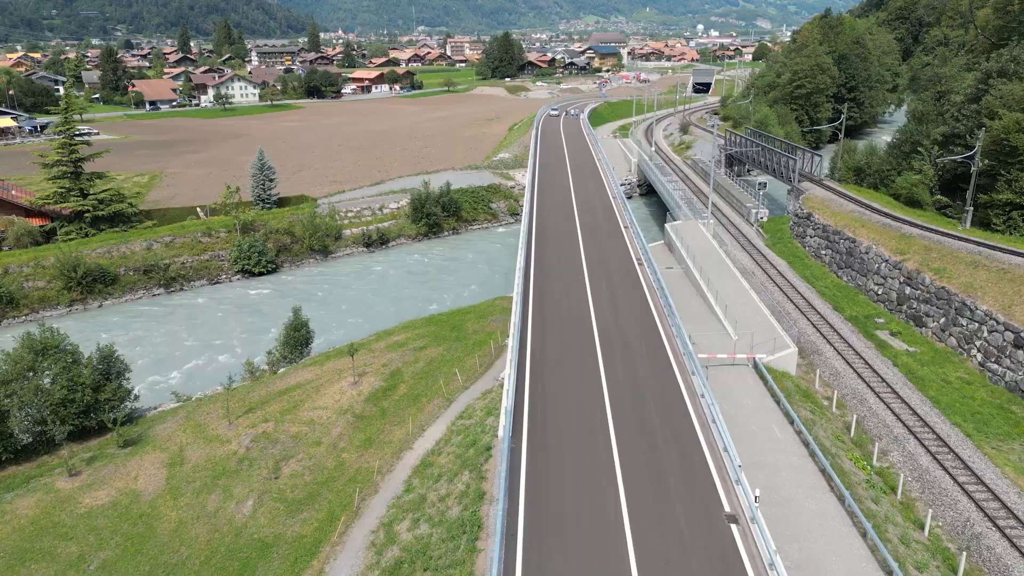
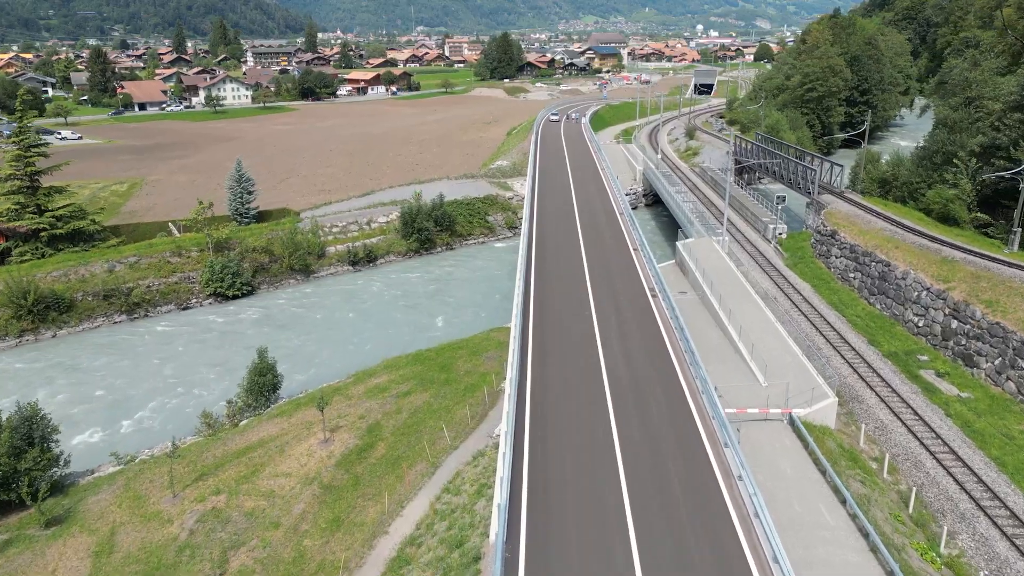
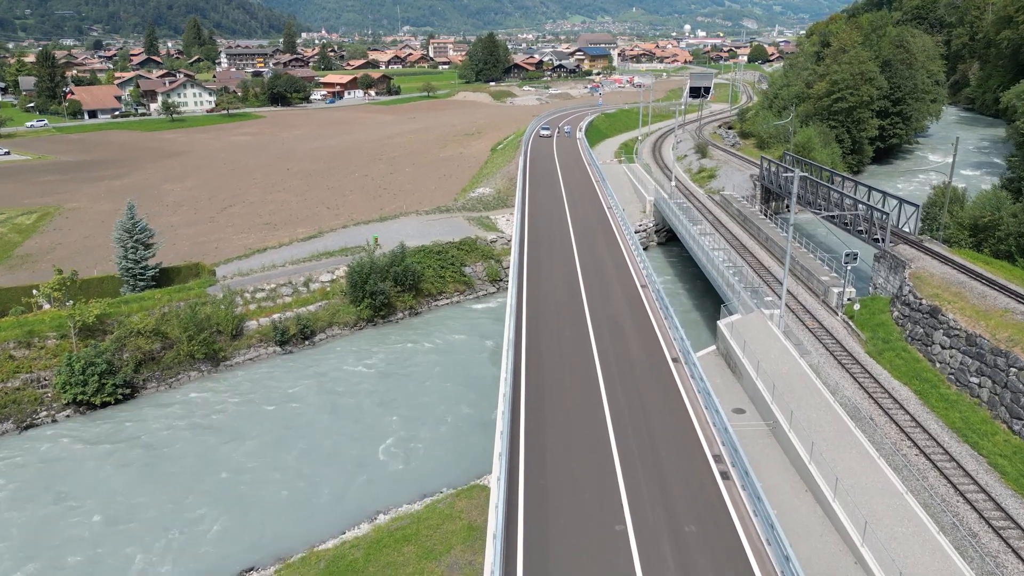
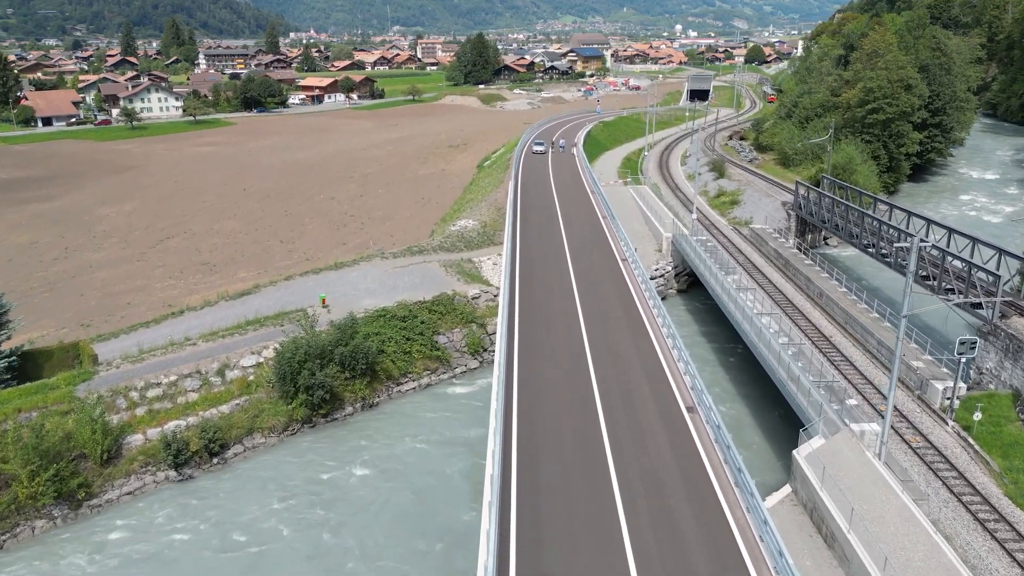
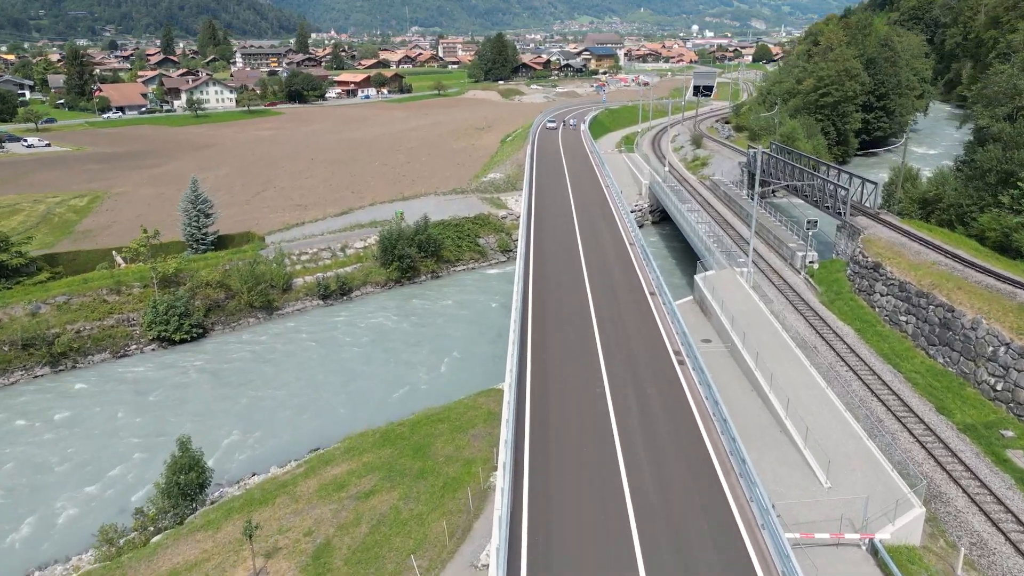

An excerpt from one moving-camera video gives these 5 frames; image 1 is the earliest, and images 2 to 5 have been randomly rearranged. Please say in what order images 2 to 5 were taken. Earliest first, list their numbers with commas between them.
2, 5, 3, 4
